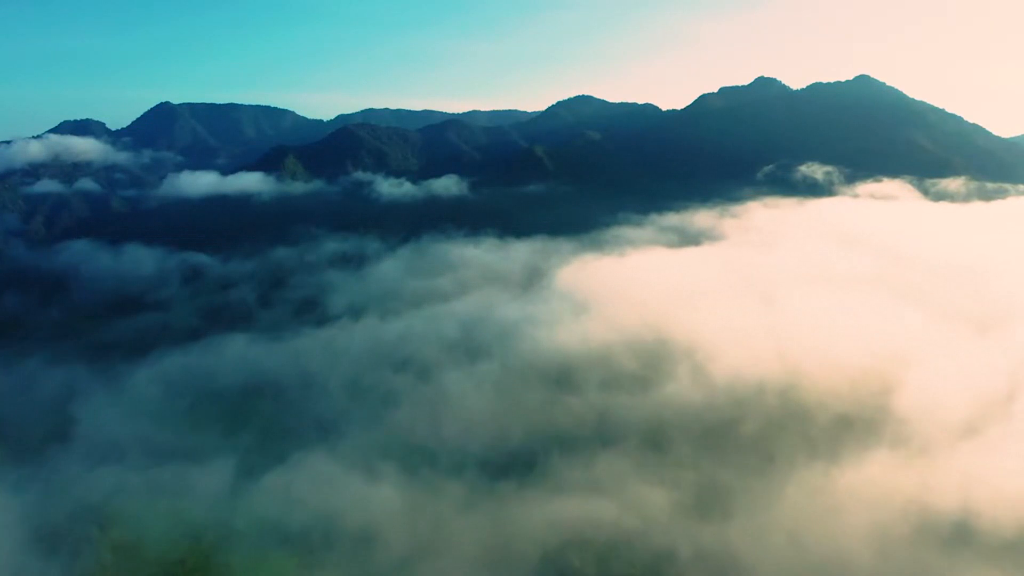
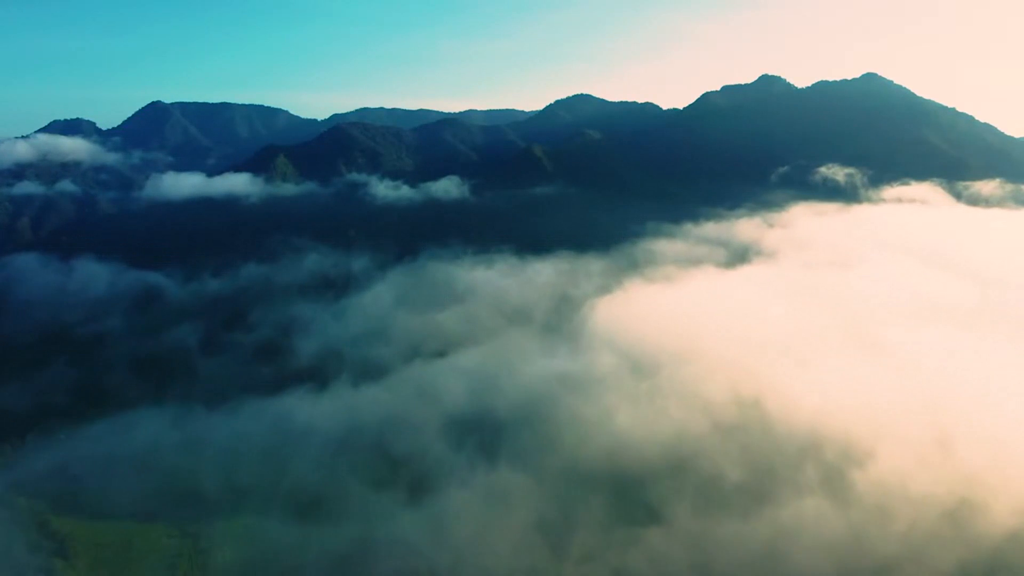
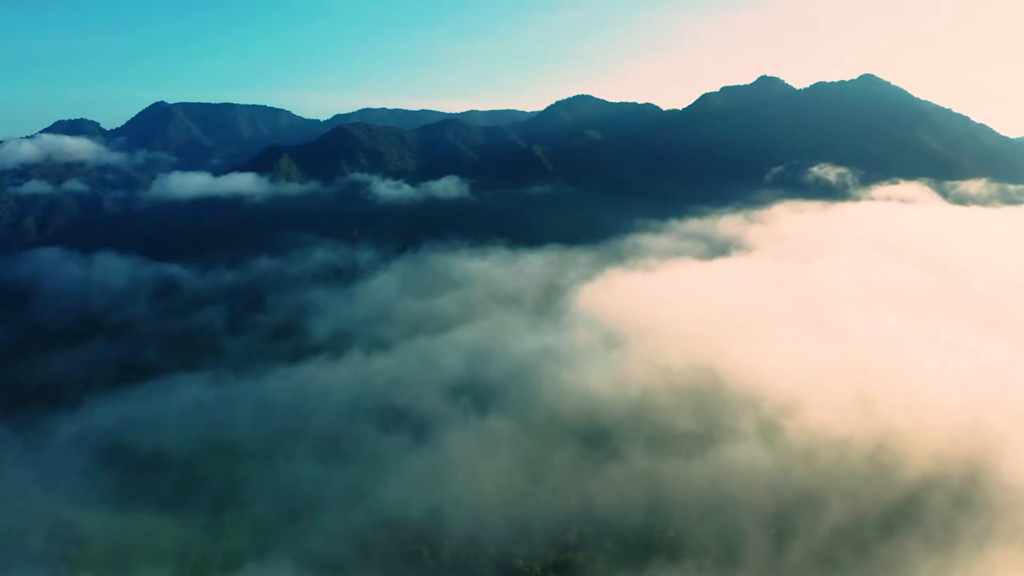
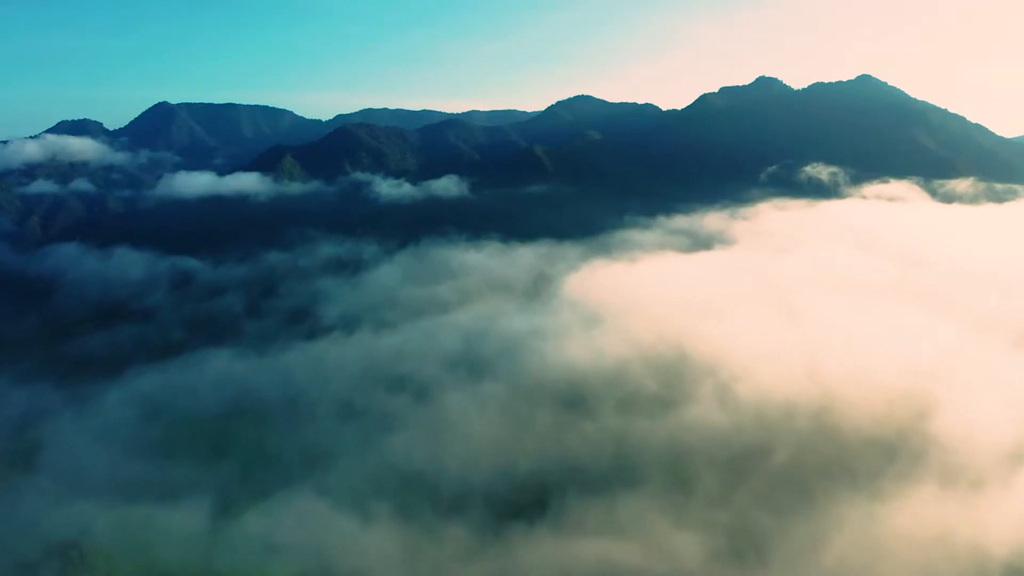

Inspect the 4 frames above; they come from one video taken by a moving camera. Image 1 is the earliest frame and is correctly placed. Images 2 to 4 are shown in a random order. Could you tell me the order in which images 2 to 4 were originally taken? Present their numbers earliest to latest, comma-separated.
4, 3, 2
